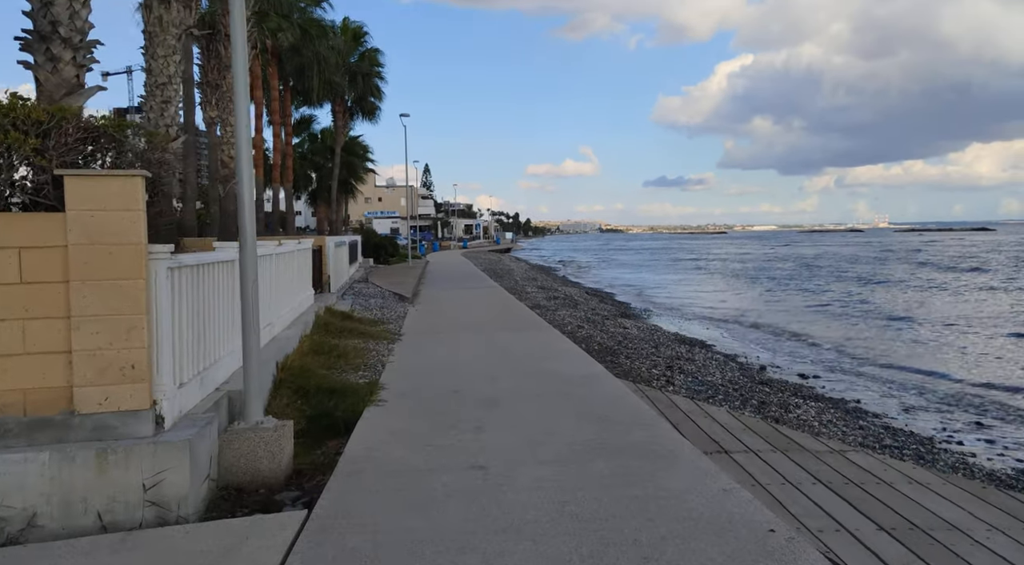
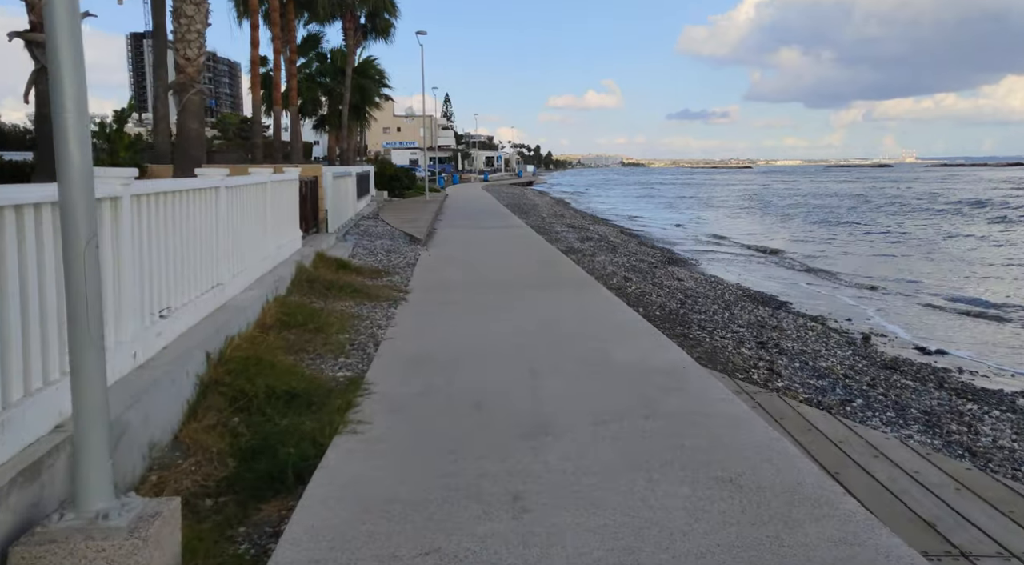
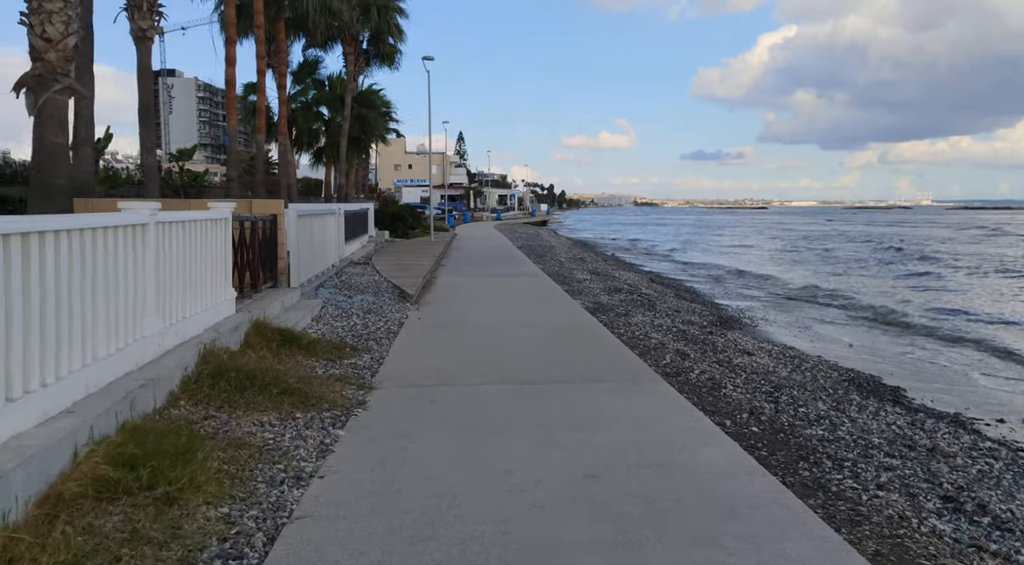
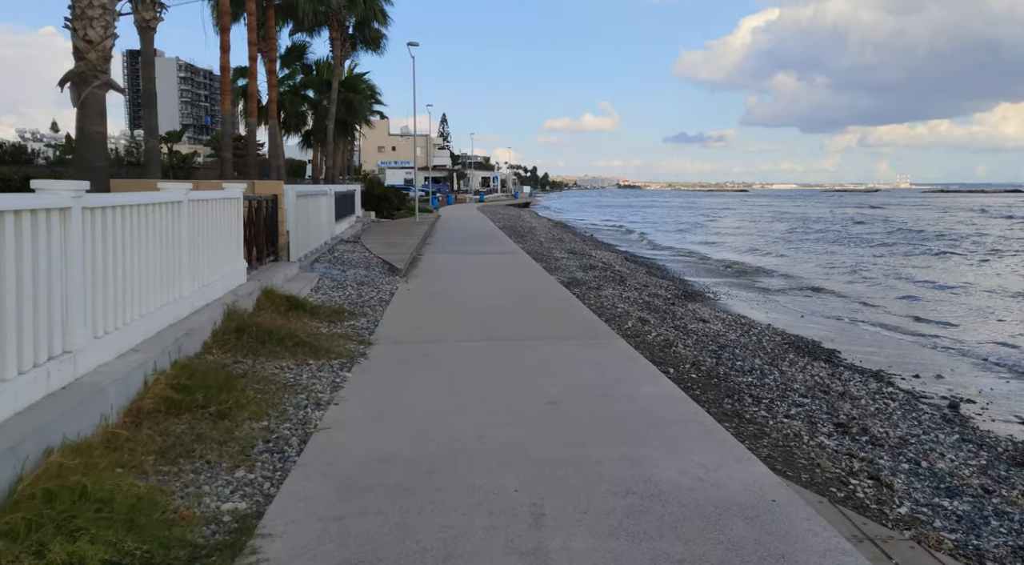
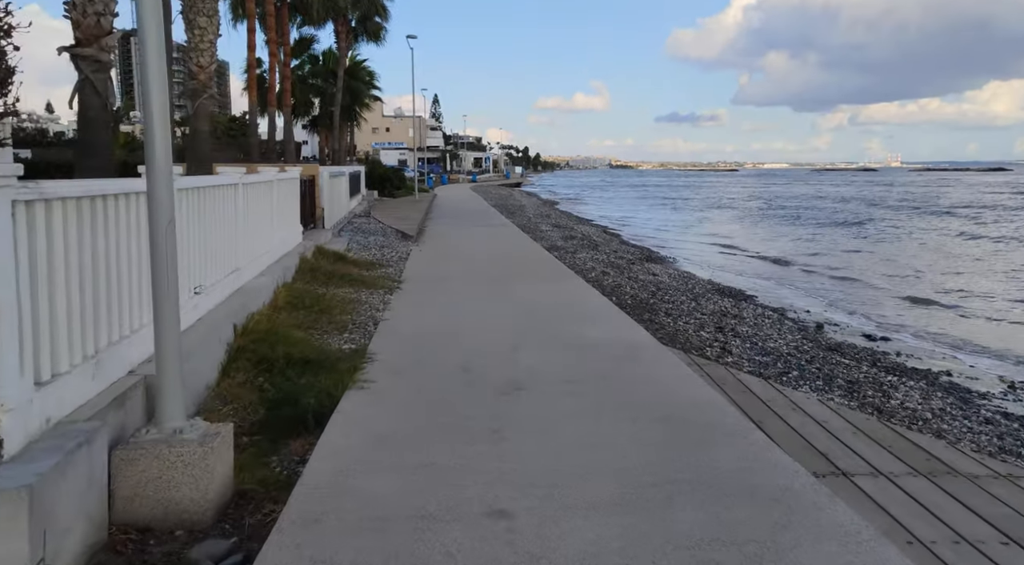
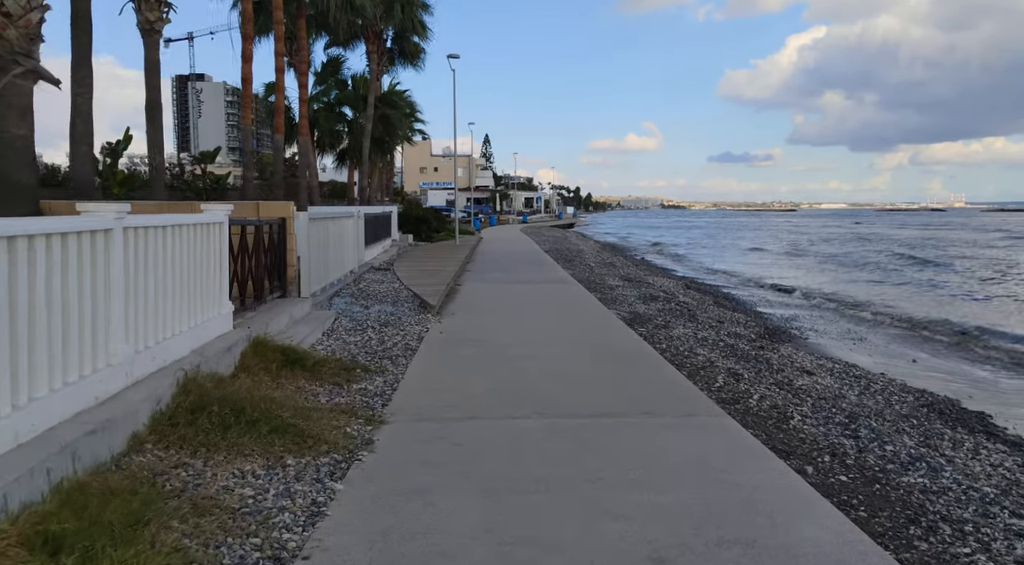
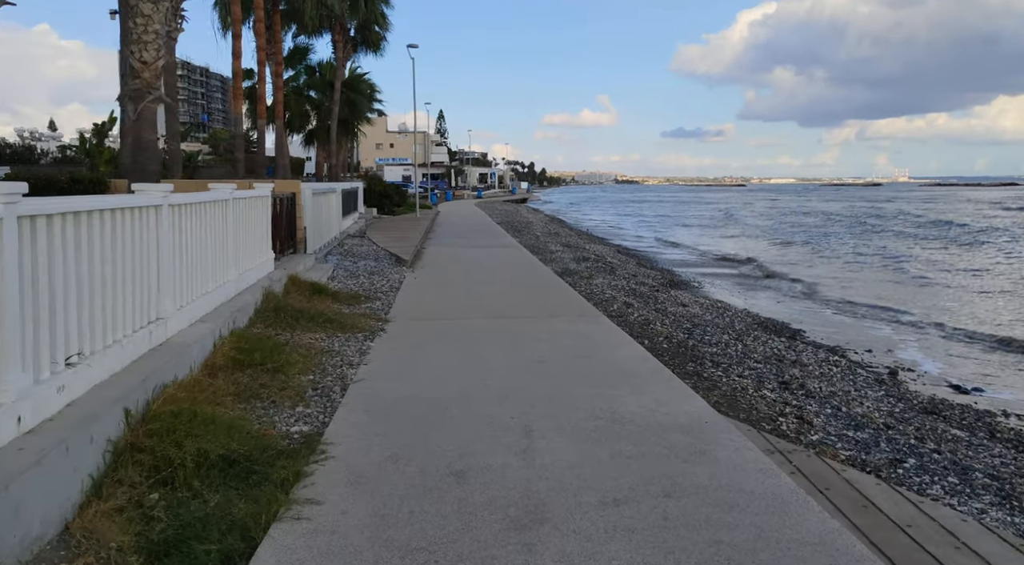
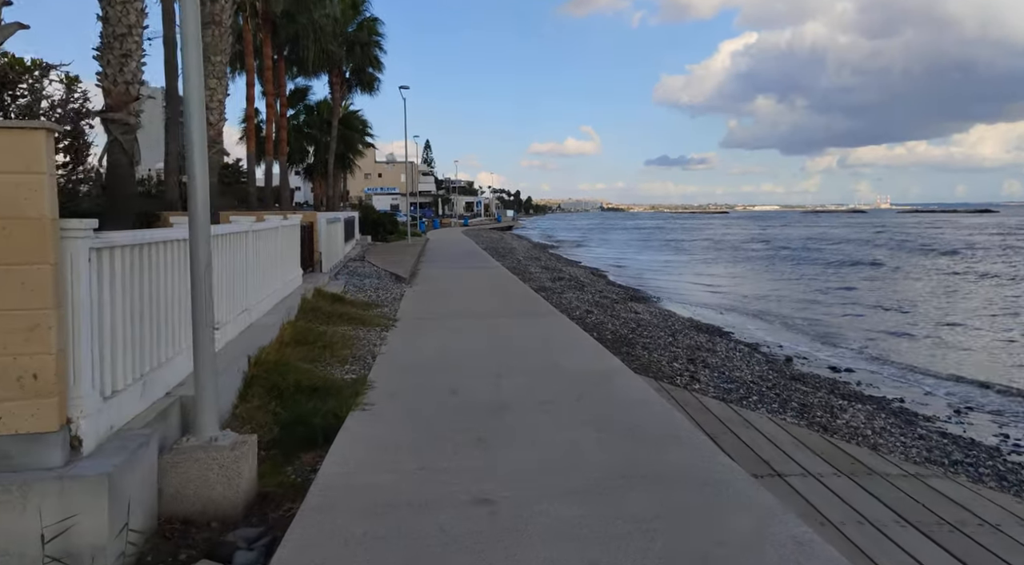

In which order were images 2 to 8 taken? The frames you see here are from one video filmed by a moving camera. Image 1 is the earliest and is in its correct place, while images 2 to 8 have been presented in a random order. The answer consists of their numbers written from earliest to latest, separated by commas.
8, 5, 2, 7, 4, 3, 6
